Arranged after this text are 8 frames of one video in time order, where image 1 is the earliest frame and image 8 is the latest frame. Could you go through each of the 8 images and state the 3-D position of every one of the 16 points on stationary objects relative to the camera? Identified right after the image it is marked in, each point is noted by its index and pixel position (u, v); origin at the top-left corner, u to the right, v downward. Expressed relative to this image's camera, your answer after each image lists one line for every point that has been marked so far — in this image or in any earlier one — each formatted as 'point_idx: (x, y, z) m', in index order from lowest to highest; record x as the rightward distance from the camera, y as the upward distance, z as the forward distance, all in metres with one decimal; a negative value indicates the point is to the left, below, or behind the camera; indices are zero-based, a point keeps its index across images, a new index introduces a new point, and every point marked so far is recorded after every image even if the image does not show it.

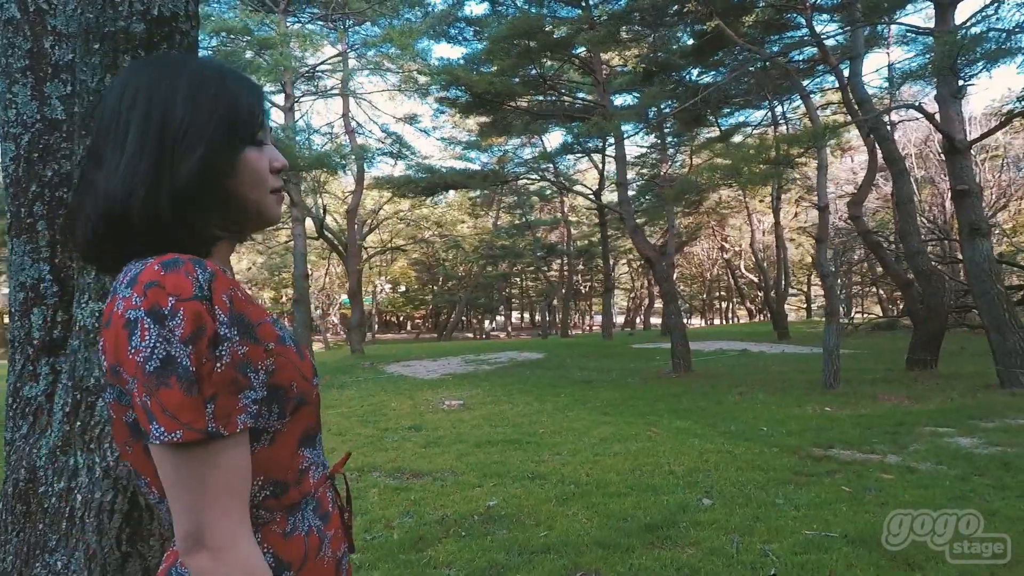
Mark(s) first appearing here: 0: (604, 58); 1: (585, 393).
0: (+1.7, +4.4, +12.7) m
1: (+0.9, -1.4, +8.8) m
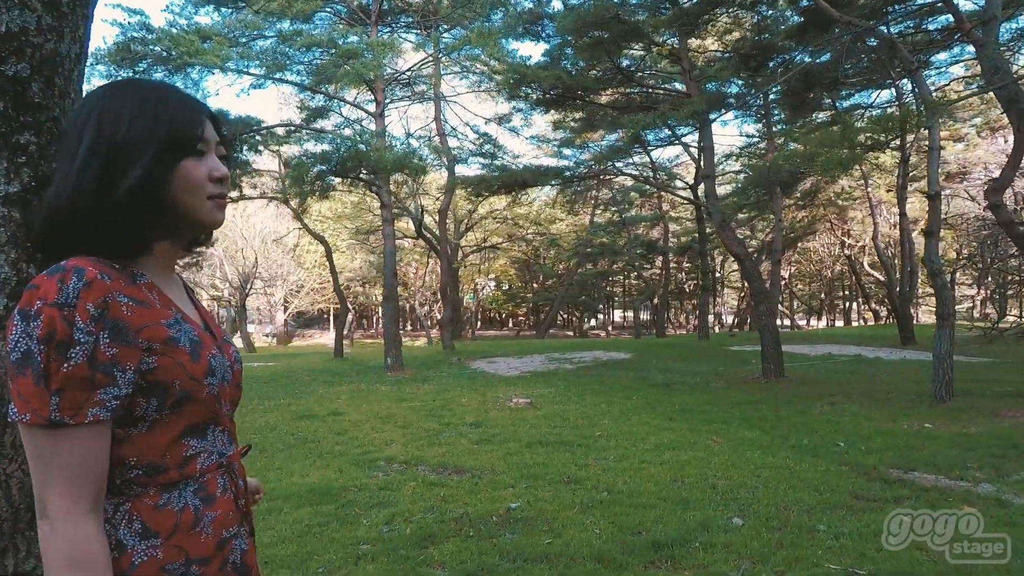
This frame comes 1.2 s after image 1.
0: (+3.4, +4.4, +12.1) m
1: (+1.8, -1.4, +8.5) m
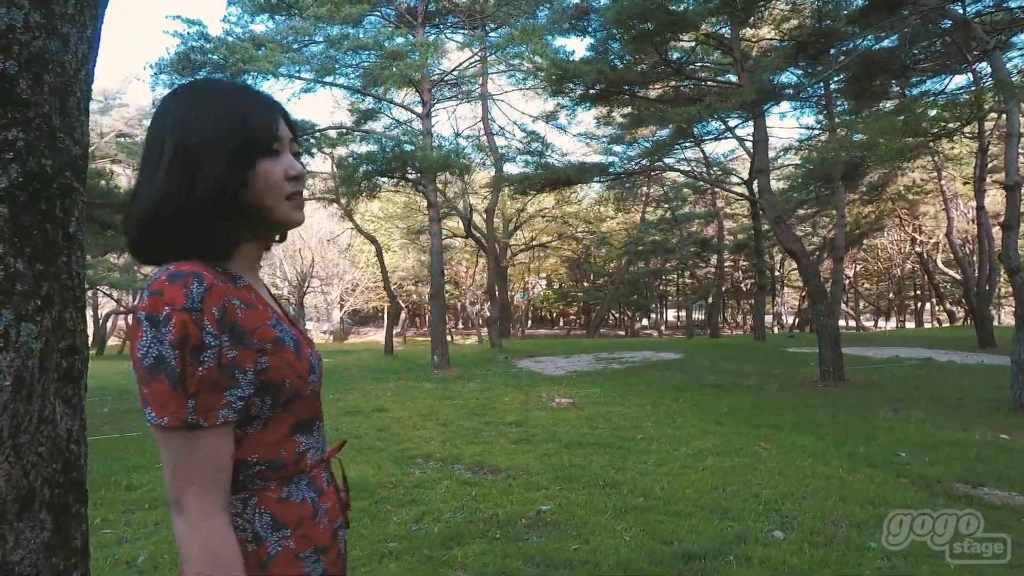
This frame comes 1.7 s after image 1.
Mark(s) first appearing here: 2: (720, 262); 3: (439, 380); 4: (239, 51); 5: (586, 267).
0: (+4.3, +4.4, +11.6) m
1: (+2.4, -1.4, +8.2) m
2: (+4.8, +0.6, +15.6) m
3: (-1.1, -1.3, +9.5) m
4: (-3.4, +3.0, +8.5) m
5: (+2.1, +0.6, +19.0) m
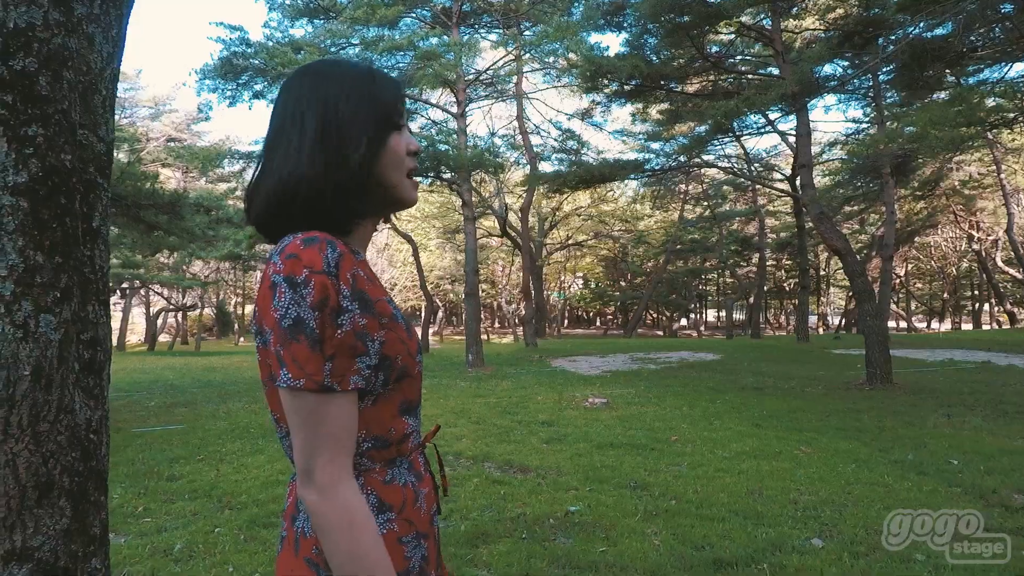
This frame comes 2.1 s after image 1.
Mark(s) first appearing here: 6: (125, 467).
0: (+4.9, +4.4, +11.3) m
1: (+2.8, -1.4, +8.0) m
2: (+5.7, +0.6, +15.3) m
3: (-0.6, -1.3, +9.5) m
4: (-3.0, +3.0, +8.7) m
5: (+3.1, +0.6, +18.7) m
6: (-3.3, -1.5, +5.8) m
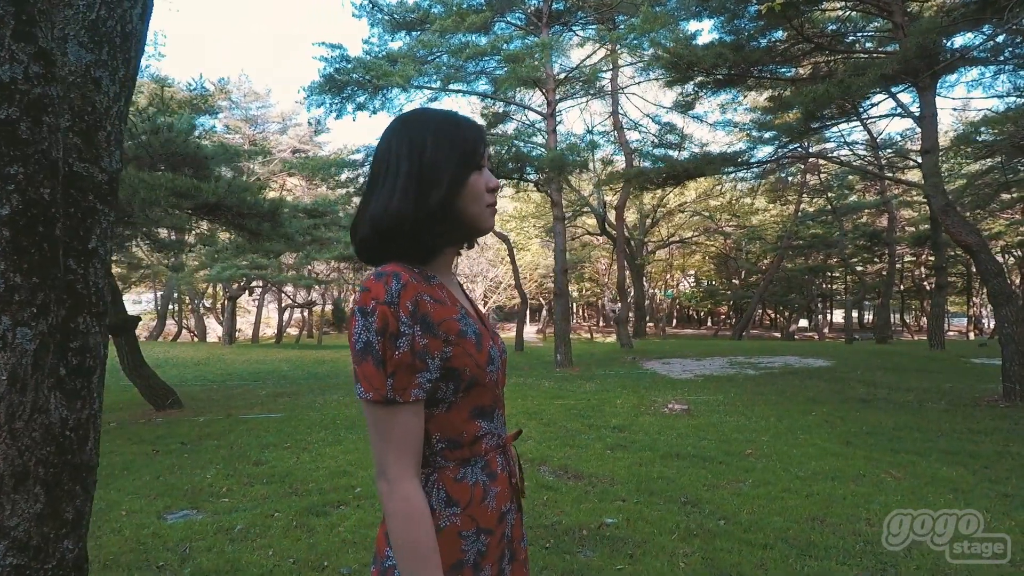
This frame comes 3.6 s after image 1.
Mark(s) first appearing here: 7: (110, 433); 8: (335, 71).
0: (+6.3, +4.4, +10.1) m
1: (+3.6, -1.4, +7.3) m
2: (+7.9, +0.6, +13.9) m
3: (+0.6, -1.3, +9.4) m
4: (-1.9, +3.0, +9.1) m
5: (+6.1, +0.7, +17.8) m
6: (-2.8, -1.5, +6.4) m
7: (-4.1, -1.5, +6.8) m
8: (-2.4, +3.0, +9.2) m
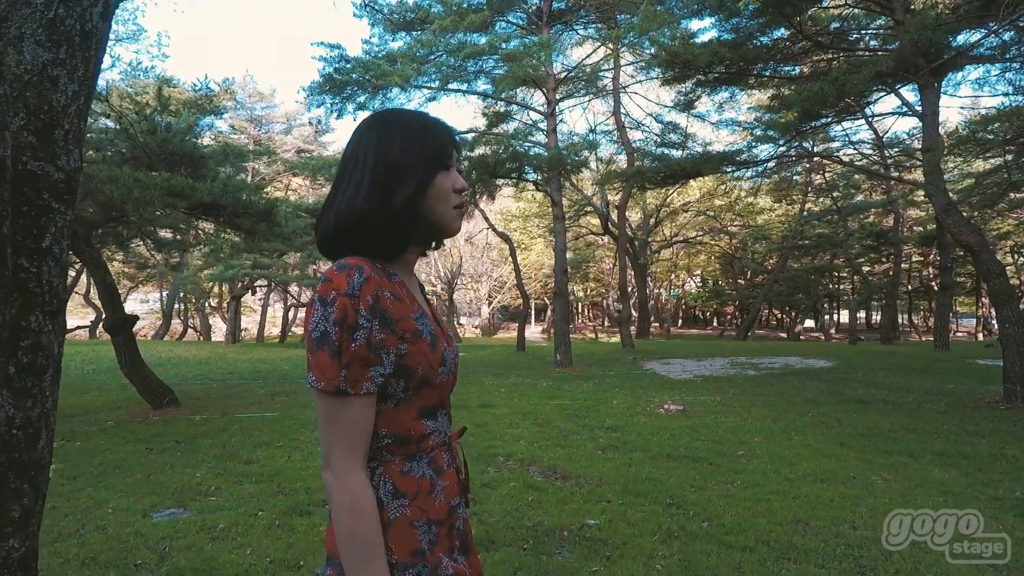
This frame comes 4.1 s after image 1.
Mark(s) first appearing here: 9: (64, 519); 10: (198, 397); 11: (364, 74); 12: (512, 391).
0: (+6.3, +4.4, +10.0) m
1: (+3.5, -1.4, +7.2) m
2: (+8.0, +0.6, +13.7) m
3: (+0.6, -1.3, +9.4) m
4: (-1.9, +3.0, +9.1) m
5: (+6.2, +0.7, +17.7) m
6: (-2.9, -1.5, +6.4) m
7: (-4.2, -1.5, +6.9) m
8: (-2.5, +3.0, +9.2) m
9: (-3.3, -1.6, +4.9) m
10: (-3.9, -1.3, +8.3) m
11: (-2.0, +2.9, +9.1) m
12: (0.0, -1.3, +8.8) m
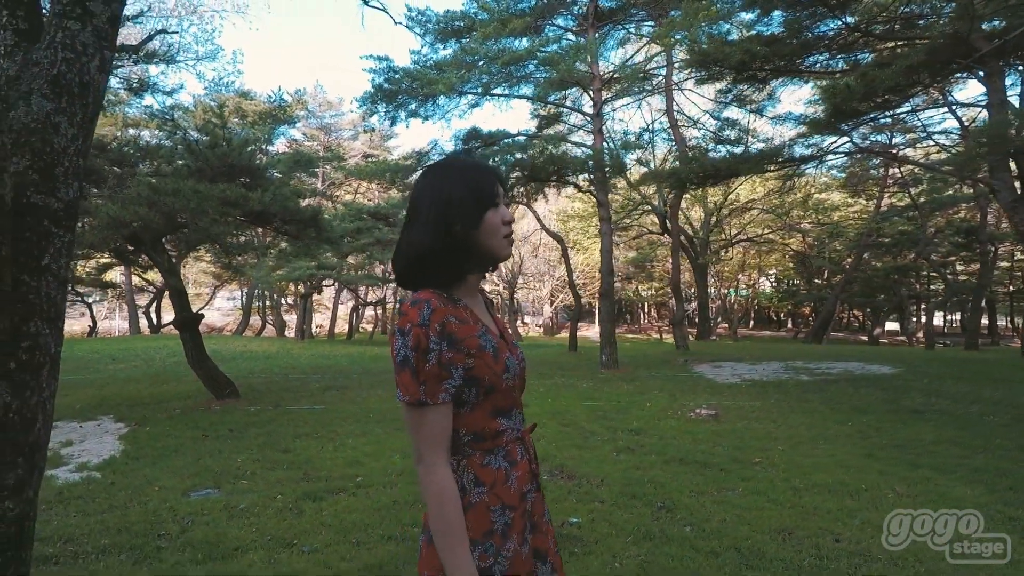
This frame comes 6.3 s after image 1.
0: (+7.0, +4.4, +9.1) m
1: (+3.8, -1.4, +6.8) m
2: (+9.1, +0.6, +12.6) m
3: (+1.2, -1.3, +9.4) m
4: (-1.3, +3.0, +9.5) m
5: (+8.0, +0.7, +16.8) m
6: (-2.6, -1.6, +7.0) m
7: (-3.9, -1.5, +7.6) m
8: (-1.8, +3.0, +9.7) m
9: (-3.3, -1.7, +5.6) m
10: (-3.4, -1.3, +9.0) m
11: (-1.4, +2.9, +9.5) m
12: (+0.5, -1.4, +8.9) m
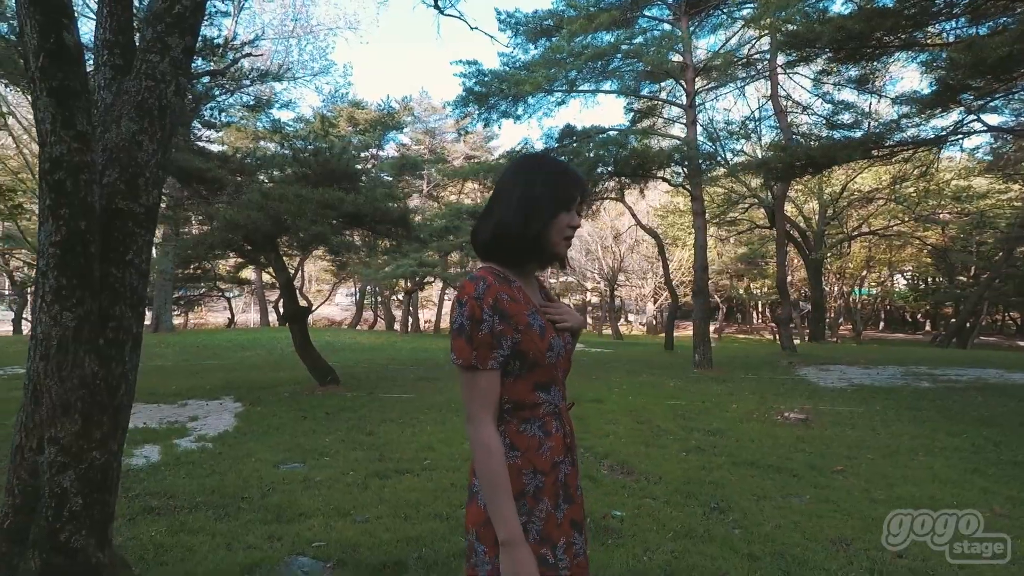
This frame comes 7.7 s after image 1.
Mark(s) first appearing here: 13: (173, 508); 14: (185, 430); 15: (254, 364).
0: (+8.0, +4.4, +7.7) m
1: (+4.5, -1.4, +6.1) m
2: (+10.8, +0.6, +10.7) m
3: (+2.4, -1.2, +9.1) m
4: (0.0, +3.0, +9.7) m
5: (+10.5, +0.7, +15.0) m
6: (-1.8, -1.5, +7.5) m
7: (-2.9, -1.5, +8.4) m
8: (-0.5, +3.0, +10.0) m
9: (-2.7, -1.6, +6.2) m
10: (-2.2, -1.3, +9.6) m
11: (-0.1, +2.9, +9.8) m
12: (+1.7, -1.3, +8.7) m
13: (-2.5, -1.6, +4.9) m
14: (-3.6, -1.6, +7.5) m
15: (-4.2, -1.3, +11.1) m
